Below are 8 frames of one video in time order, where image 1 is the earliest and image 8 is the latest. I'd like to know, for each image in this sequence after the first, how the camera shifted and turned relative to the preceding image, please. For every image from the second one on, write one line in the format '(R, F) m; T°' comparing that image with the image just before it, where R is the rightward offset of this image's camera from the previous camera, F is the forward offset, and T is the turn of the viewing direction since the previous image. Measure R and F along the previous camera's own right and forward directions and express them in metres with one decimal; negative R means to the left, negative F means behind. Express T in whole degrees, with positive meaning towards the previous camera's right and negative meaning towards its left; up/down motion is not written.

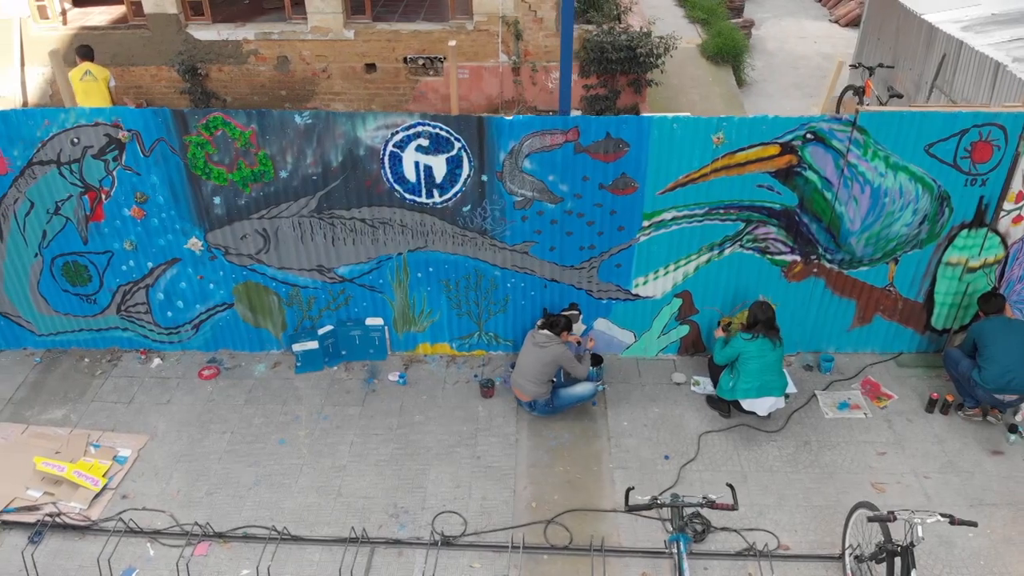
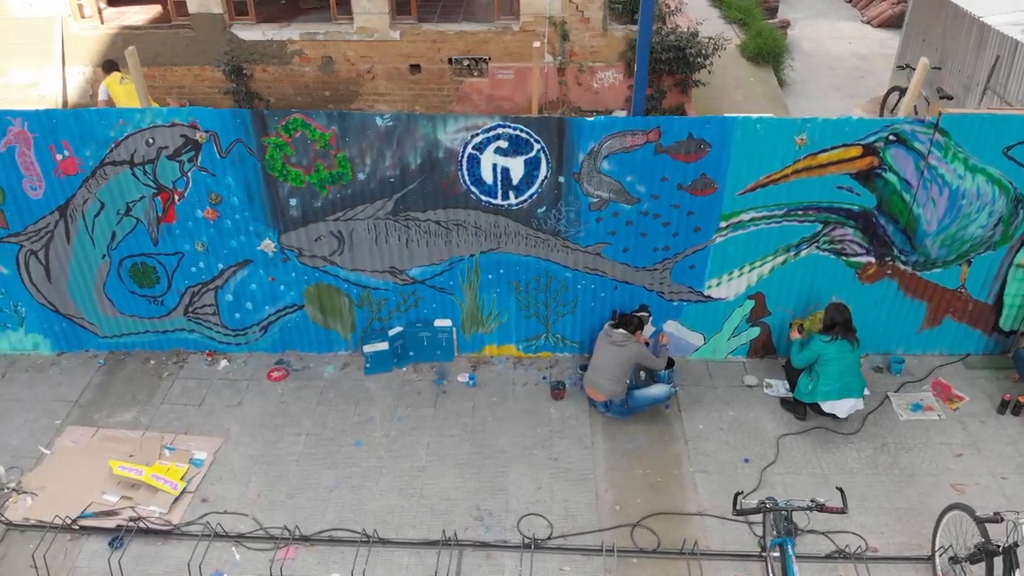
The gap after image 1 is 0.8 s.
(-0.7, 0.0) m; 0°
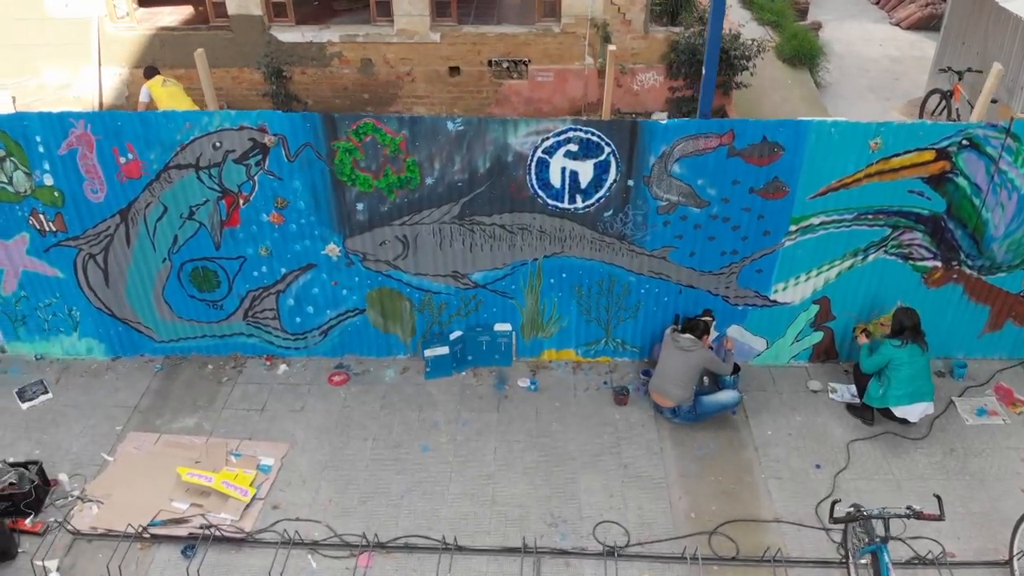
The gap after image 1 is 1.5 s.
(-0.6, +0.1) m; 0°
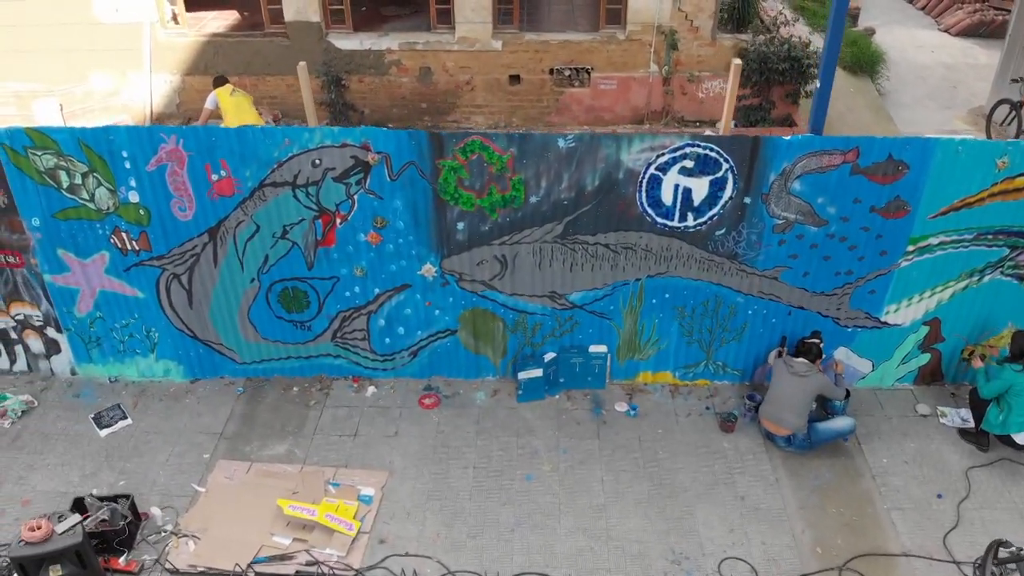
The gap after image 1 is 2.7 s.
(-1.0, +0.2) m; +1°
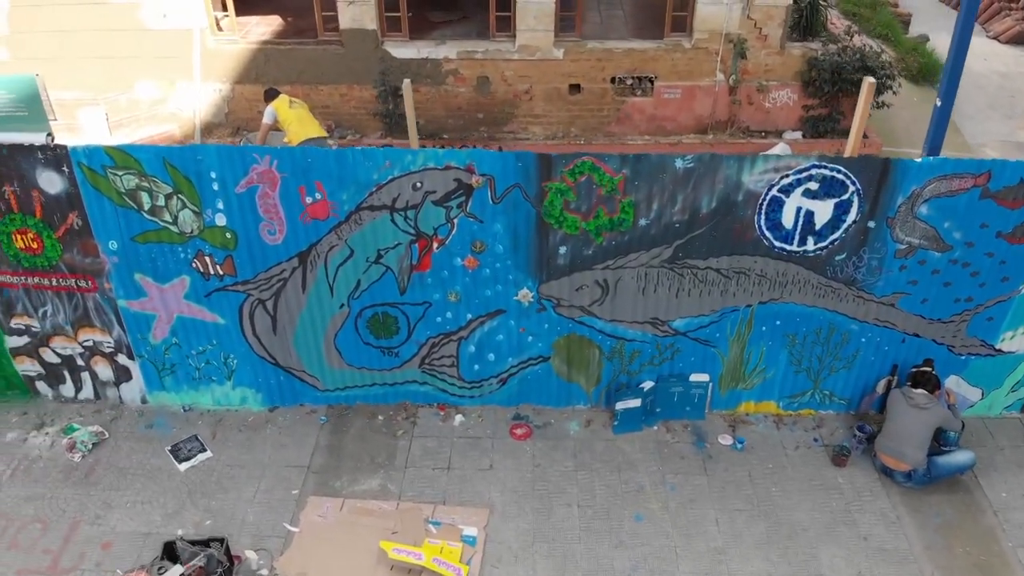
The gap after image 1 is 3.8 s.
(-0.9, +0.3) m; +1°
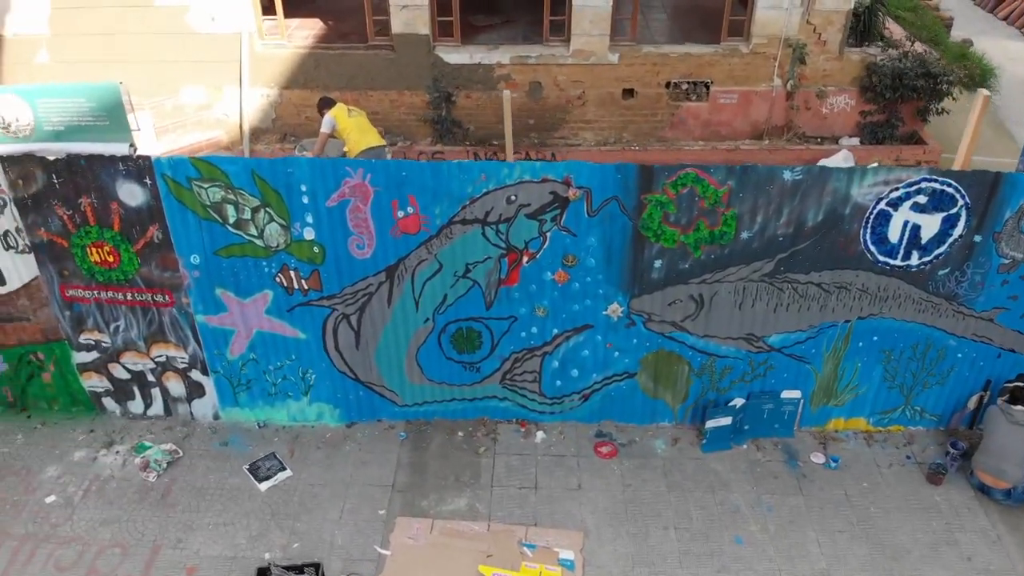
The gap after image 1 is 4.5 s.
(-0.8, +0.2) m; +1°
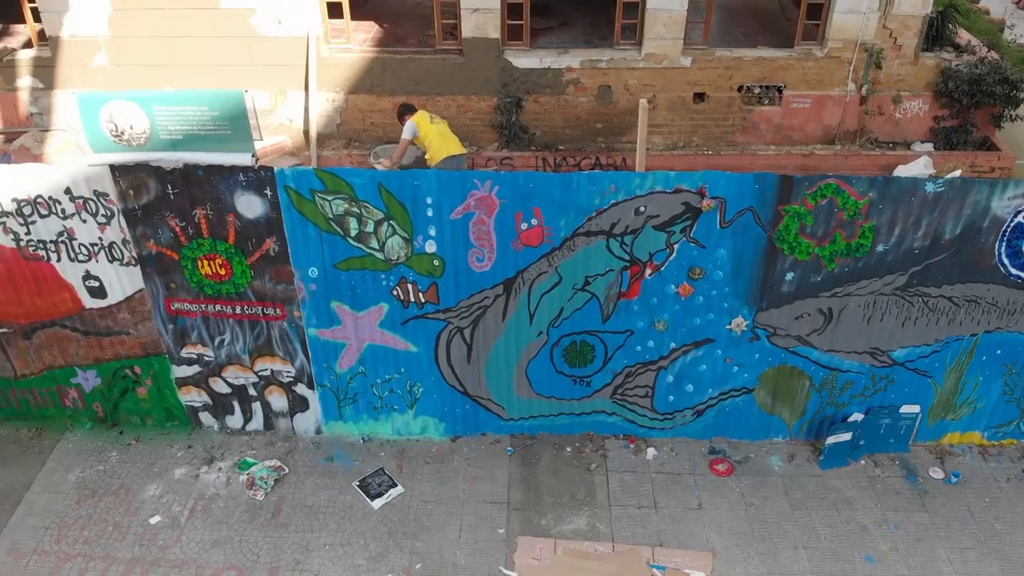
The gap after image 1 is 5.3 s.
(-1.0, +0.1) m; +1°
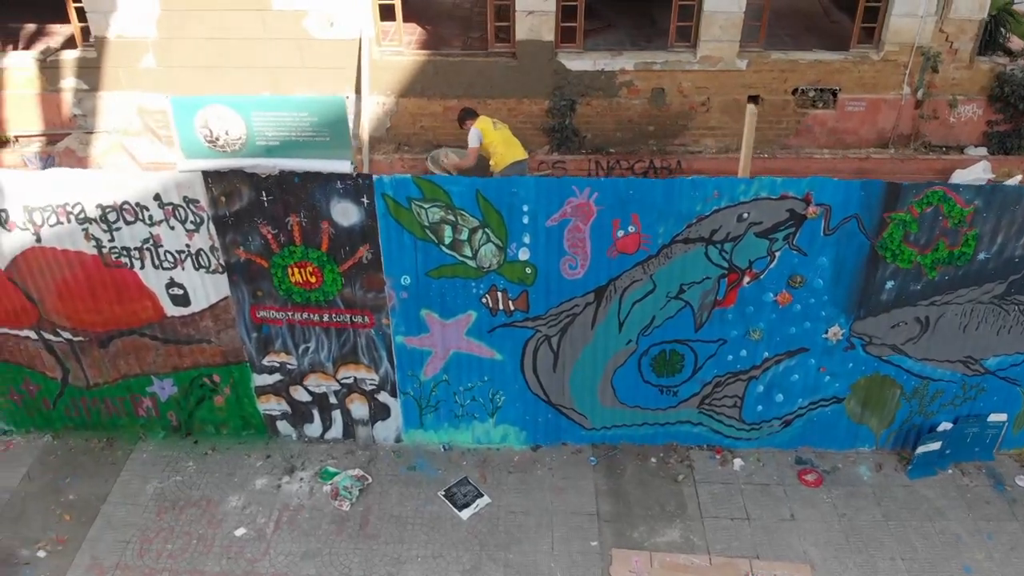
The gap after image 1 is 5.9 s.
(-0.8, +0.1) m; 0°
